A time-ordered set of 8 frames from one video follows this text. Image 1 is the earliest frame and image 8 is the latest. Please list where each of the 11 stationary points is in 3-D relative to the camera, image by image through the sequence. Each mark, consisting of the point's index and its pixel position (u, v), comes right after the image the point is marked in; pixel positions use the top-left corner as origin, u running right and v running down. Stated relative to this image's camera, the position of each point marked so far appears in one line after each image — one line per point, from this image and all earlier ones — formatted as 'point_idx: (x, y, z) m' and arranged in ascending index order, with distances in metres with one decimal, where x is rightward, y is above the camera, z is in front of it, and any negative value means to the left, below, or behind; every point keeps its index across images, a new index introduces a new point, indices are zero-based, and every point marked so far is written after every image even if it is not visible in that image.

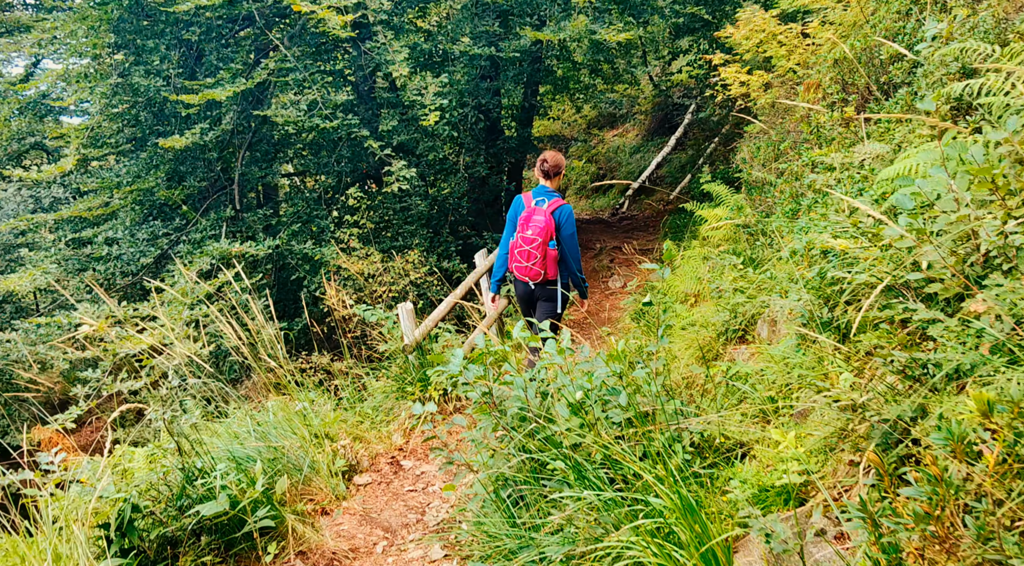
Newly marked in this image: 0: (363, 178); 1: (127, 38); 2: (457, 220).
0: (-2.0, +1.4, +12.6) m
1: (-4.7, +3.0, +11.2) m
2: (-0.8, +0.9, +13.2) m
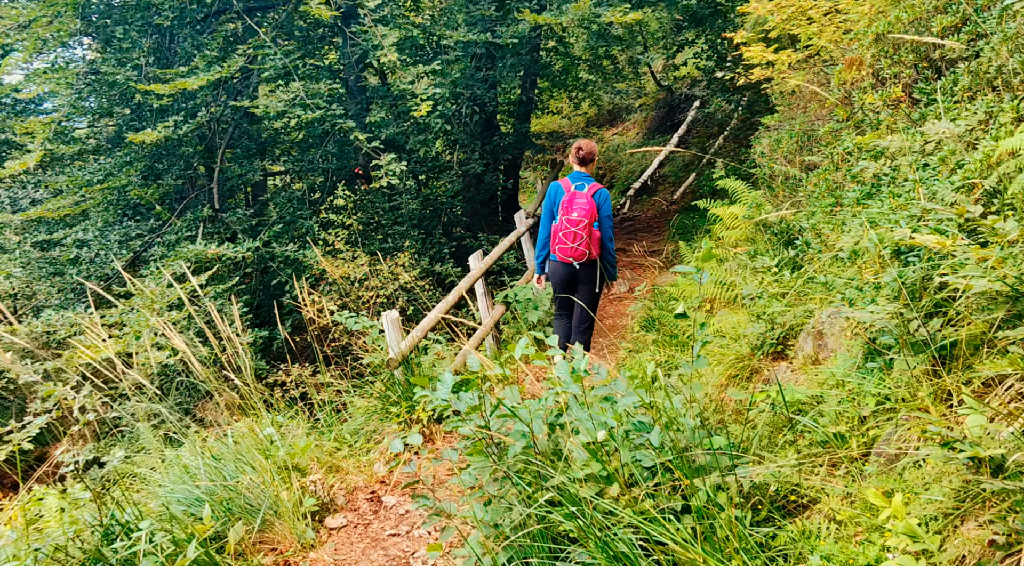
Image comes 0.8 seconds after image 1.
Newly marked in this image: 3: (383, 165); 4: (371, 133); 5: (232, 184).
0: (-2.1, +1.4, +11.7) m
1: (-4.7, +2.9, +10.3) m
2: (-0.8, +0.9, +12.4) m
3: (-1.5, +1.4, +10.6) m
4: (-1.6, +1.8, +10.8) m
5: (-3.3, +1.2, +11.0) m
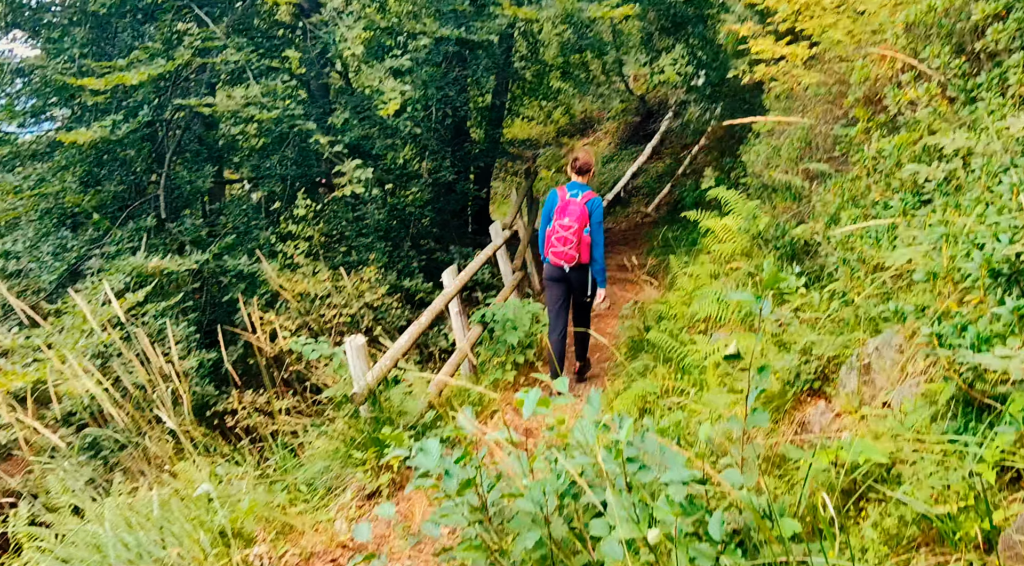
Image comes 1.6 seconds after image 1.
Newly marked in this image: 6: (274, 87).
0: (-2.4, +1.2, +10.8) m
1: (-4.9, +2.7, +9.3) m
2: (-1.2, +0.7, +11.5) m
3: (-1.8, +1.2, +9.7) m
4: (-1.9, +1.6, +9.9) m
5: (-3.6, +1.0, +10.0) m
6: (-2.4, +2.0, +9.3) m
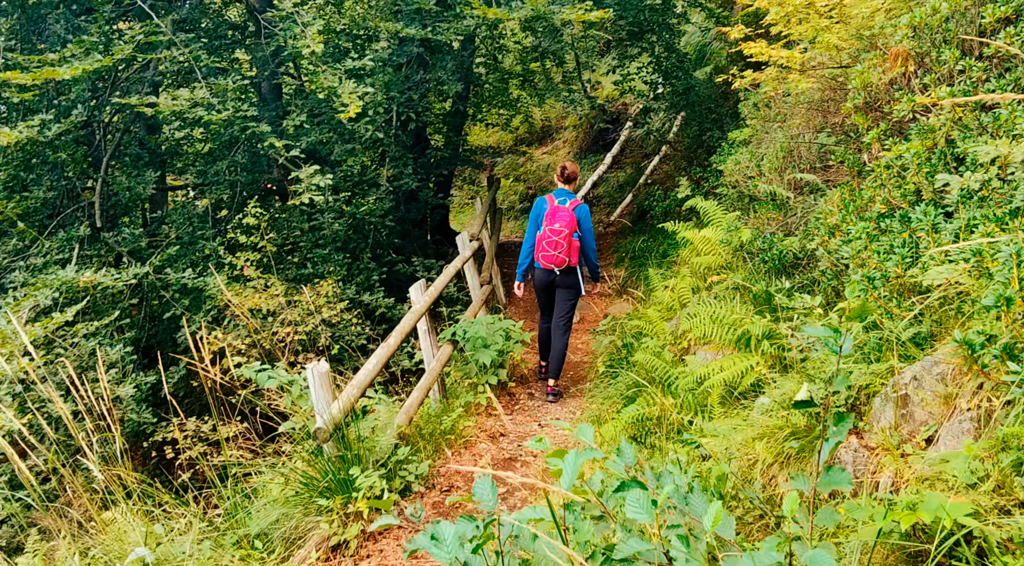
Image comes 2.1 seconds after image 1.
0: (-2.7, +1.0, +10.1) m
1: (-5.2, +2.6, +8.5) m
2: (-1.6, +0.5, +10.9) m
3: (-2.1, +1.0, +9.1) m
4: (-2.2, +1.4, +9.2) m
5: (-3.9, +0.9, +9.2) m
6: (-2.7, +1.8, +8.6) m
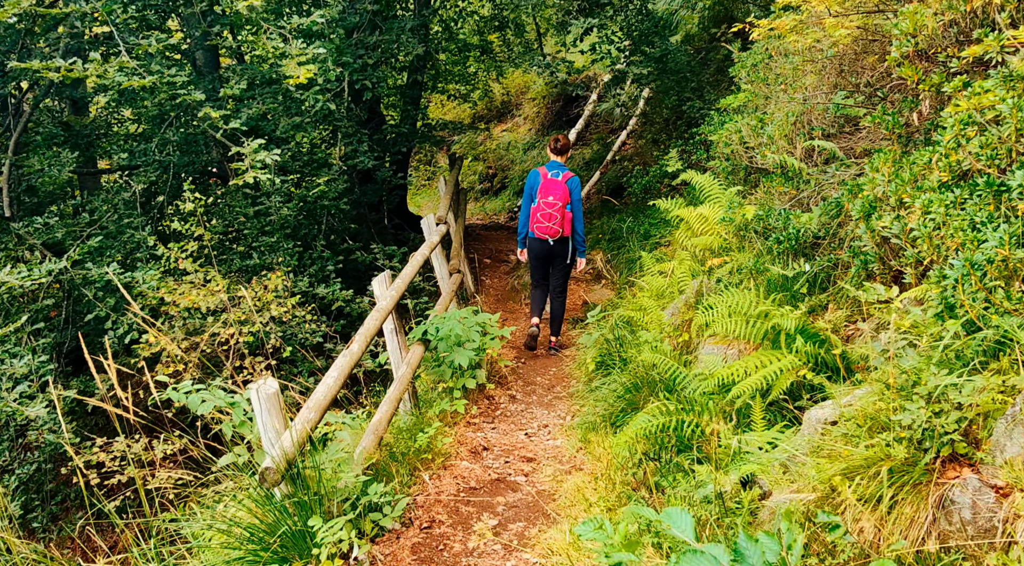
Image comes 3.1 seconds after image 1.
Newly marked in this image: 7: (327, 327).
0: (-3.0, +1.1, +9.0) m
1: (-5.5, +2.6, +7.2) m
2: (-1.9, +0.6, +9.8) m
3: (-2.3, +1.1, +8.0) m
4: (-2.5, +1.5, +8.1) m
5: (-4.2, +0.9, +8.0) m
6: (-2.9, +1.9, +7.4) m
7: (-1.8, -0.4, +8.9) m
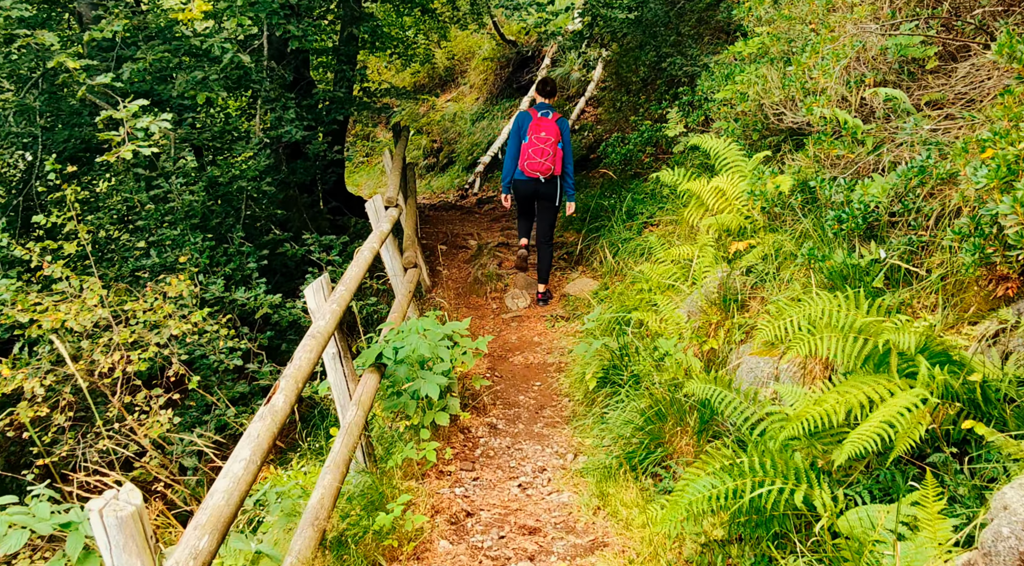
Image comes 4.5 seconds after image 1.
0: (-3.3, +1.0, +7.1) m
1: (-5.7, +2.4, +5.1) m
2: (-2.2, +0.6, +8.0) m
3: (-2.5, +1.0, +6.1) m
4: (-2.7, +1.4, +6.2) m
5: (-4.4, +0.7, +6.1) m
6: (-3.1, +1.8, +5.5) m
7: (-2.0, -0.4, +7.1) m
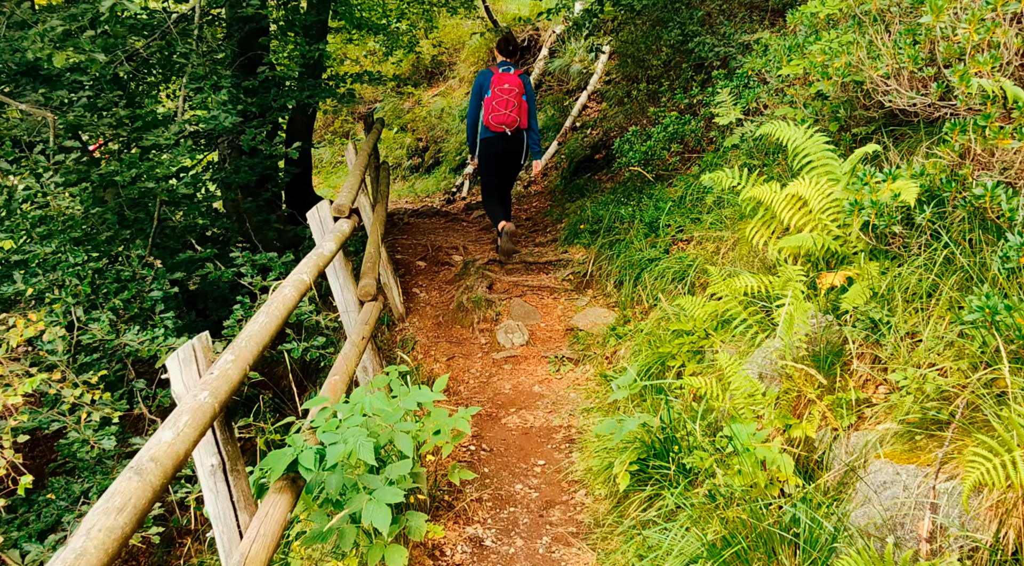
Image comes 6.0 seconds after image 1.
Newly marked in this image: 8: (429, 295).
0: (-3.3, +0.8, +5.1) m
1: (-5.7, +2.2, +3.2) m
2: (-2.3, +0.4, +6.0) m
3: (-2.6, +0.8, +4.2) m
4: (-2.7, +1.2, +4.3) m
5: (-4.4, +0.5, +4.1) m
6: (-3.1, +1.6, +3.6) m
7: (-2.1, -0.7, +5.2) m
8: (-0.8, -0.1, +8.3) m
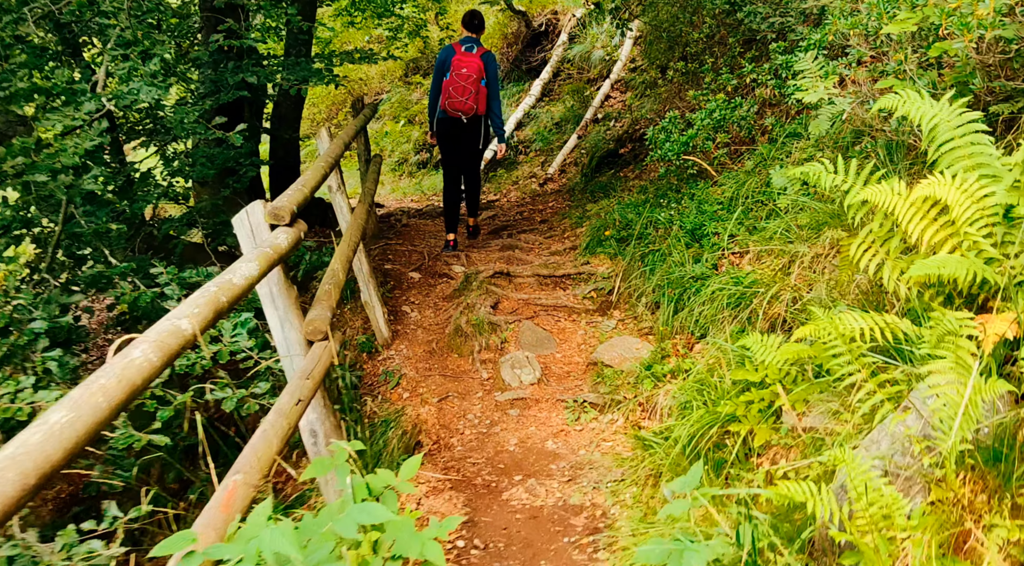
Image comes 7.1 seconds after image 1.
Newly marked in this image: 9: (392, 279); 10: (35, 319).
0: (-3.3, +0.7, +3.7) m
1: (-5.7, +2.1, +1.8) m
2: (-2.2, +0.2, +4.6) m
3: (-2.5, +0.7, +2.8) m
4: (-2.7, +1.1, +2.9) m
5: (-4.4, +0.4, +2.7) m
6: (-3.1, +1.4, +2.2) m
7: (-2.1, -0.8, +3.8) m
8: (-0.7, -0.2, +6.9) m
9: (-1.0, 0.0, +7.5) m
10: (-2.2, -0.2, +4.3) m
